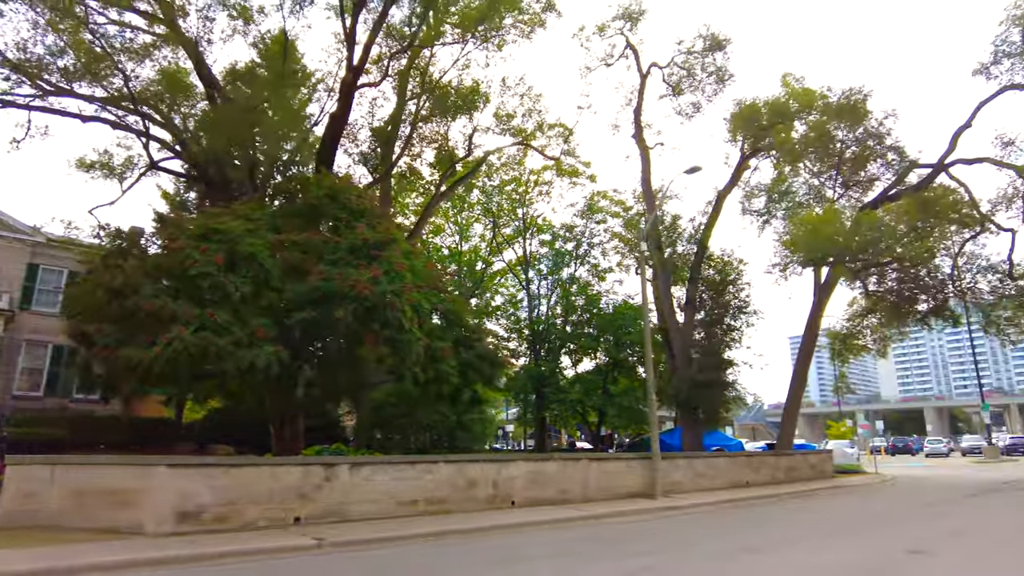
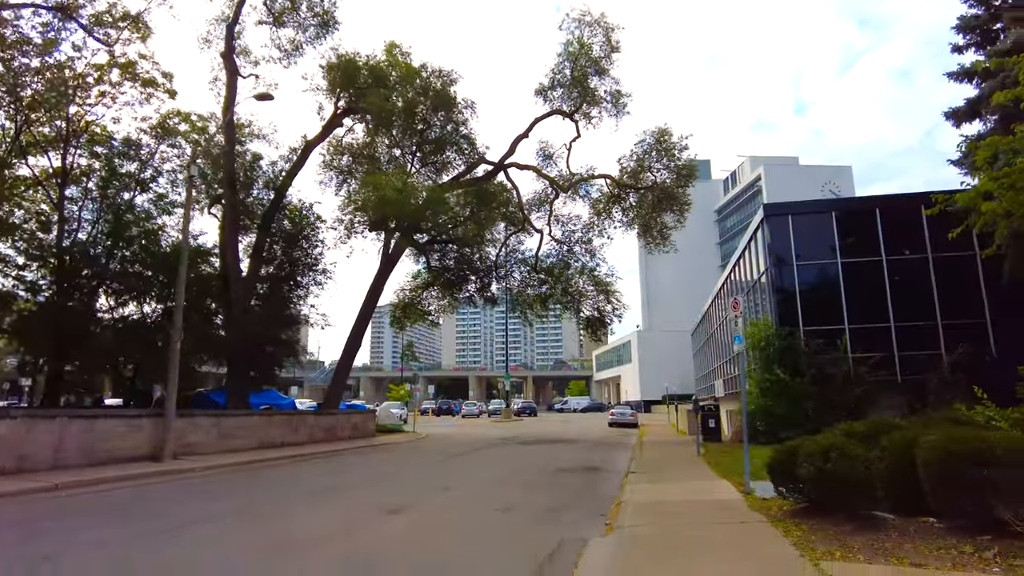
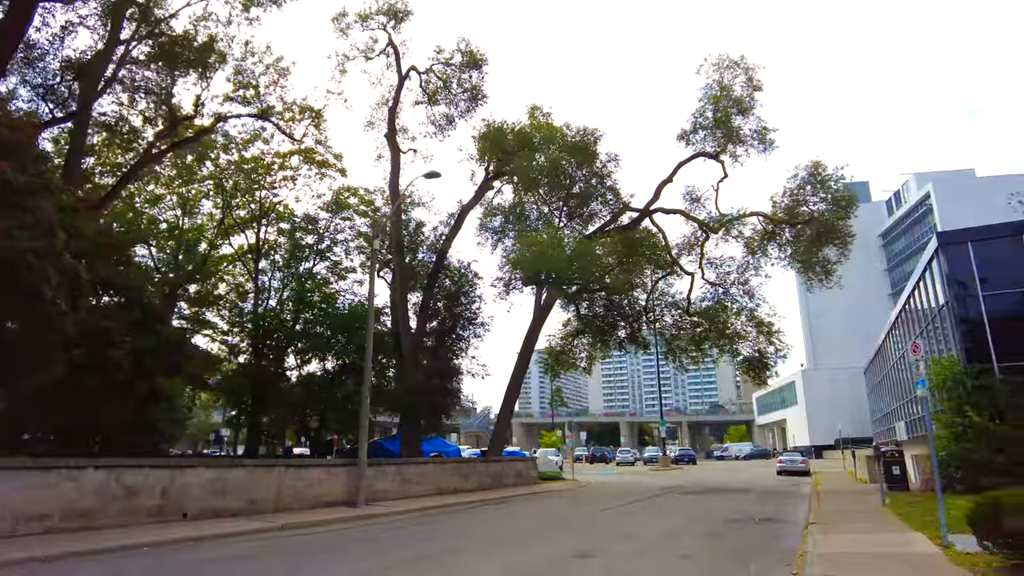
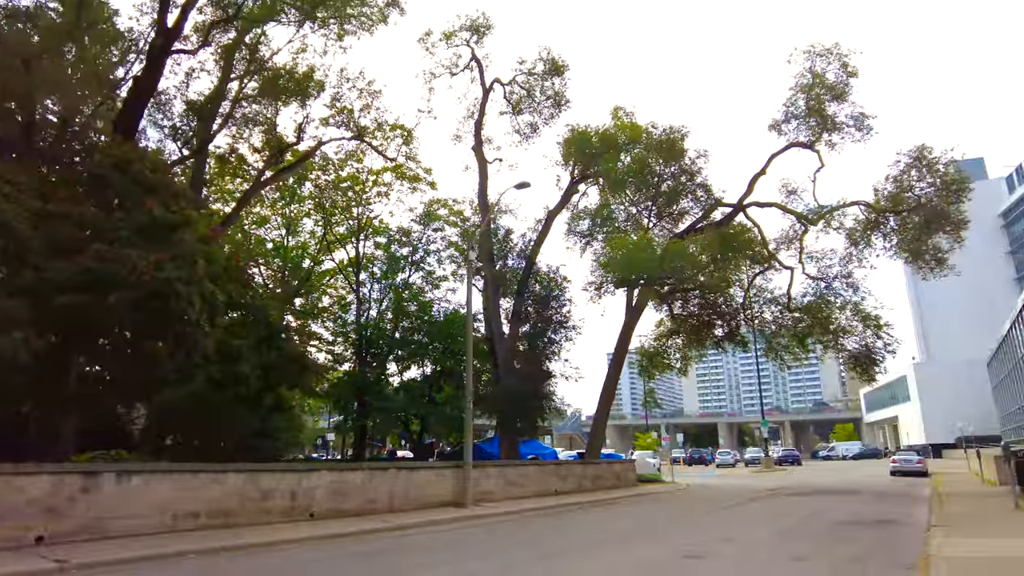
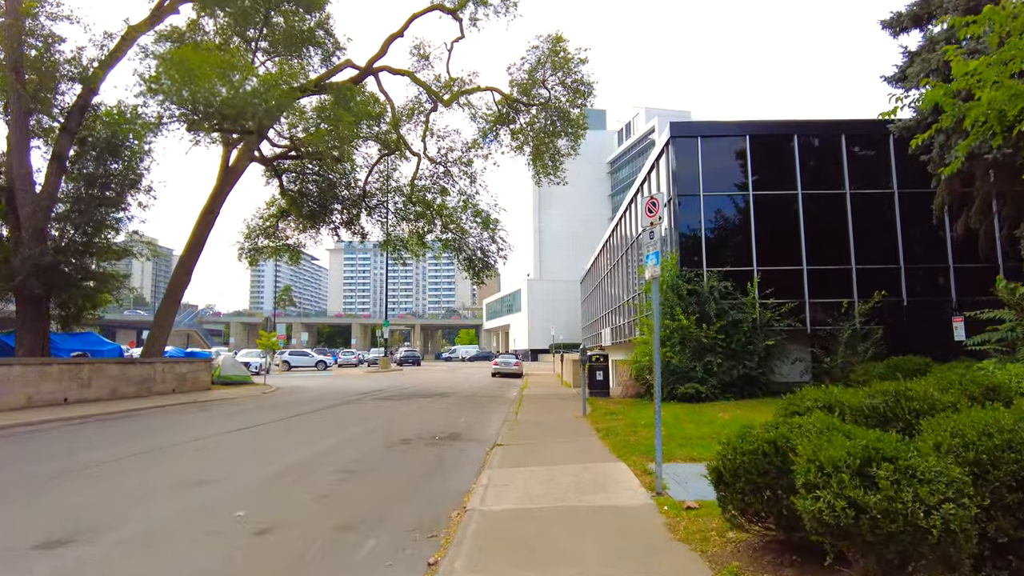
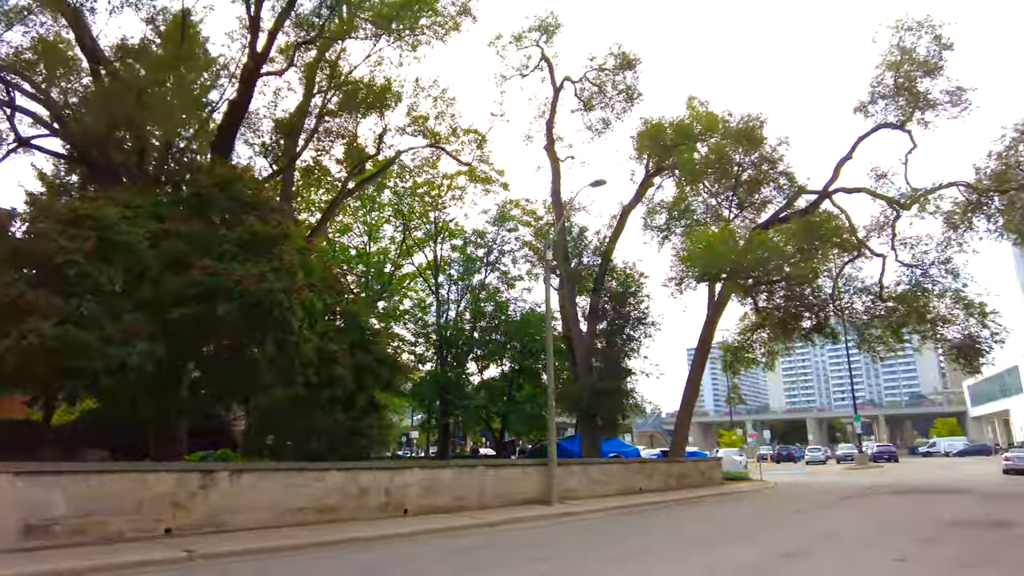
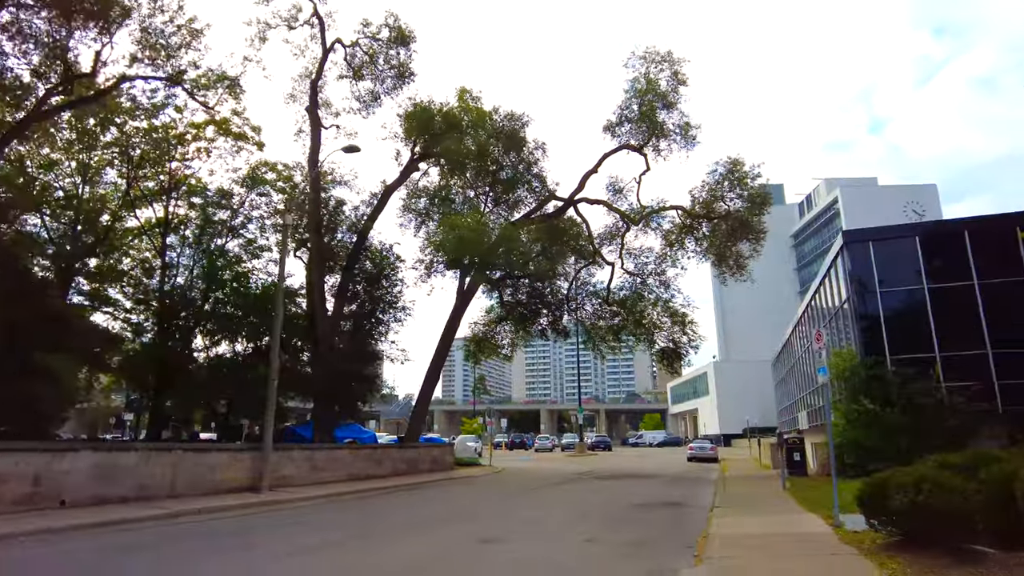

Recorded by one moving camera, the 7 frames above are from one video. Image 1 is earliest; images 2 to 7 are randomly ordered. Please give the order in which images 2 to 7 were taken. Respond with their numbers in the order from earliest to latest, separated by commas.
6, 4, 3, 7, 2, 5
